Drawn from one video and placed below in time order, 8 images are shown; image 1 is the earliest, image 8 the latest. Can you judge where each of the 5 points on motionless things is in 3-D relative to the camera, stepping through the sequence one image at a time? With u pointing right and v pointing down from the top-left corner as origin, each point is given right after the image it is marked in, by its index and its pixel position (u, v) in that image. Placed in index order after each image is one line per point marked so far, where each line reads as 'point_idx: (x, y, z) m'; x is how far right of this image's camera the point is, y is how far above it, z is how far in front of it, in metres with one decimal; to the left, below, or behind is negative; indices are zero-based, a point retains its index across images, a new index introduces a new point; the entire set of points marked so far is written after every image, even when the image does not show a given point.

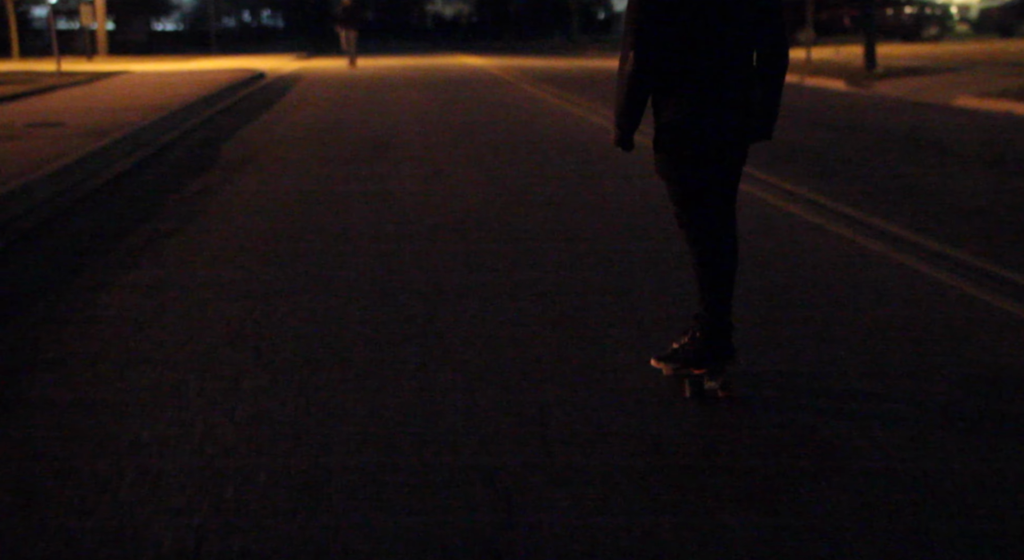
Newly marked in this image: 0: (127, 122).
0: (-5.9, +2.6, +18.4) m
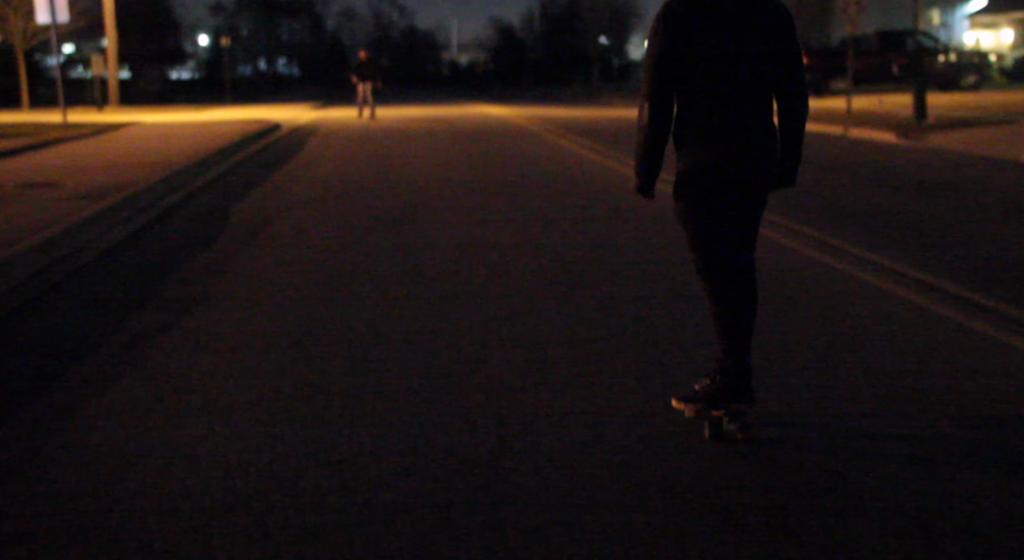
0: (-5.4, +1.6, +17.3) m
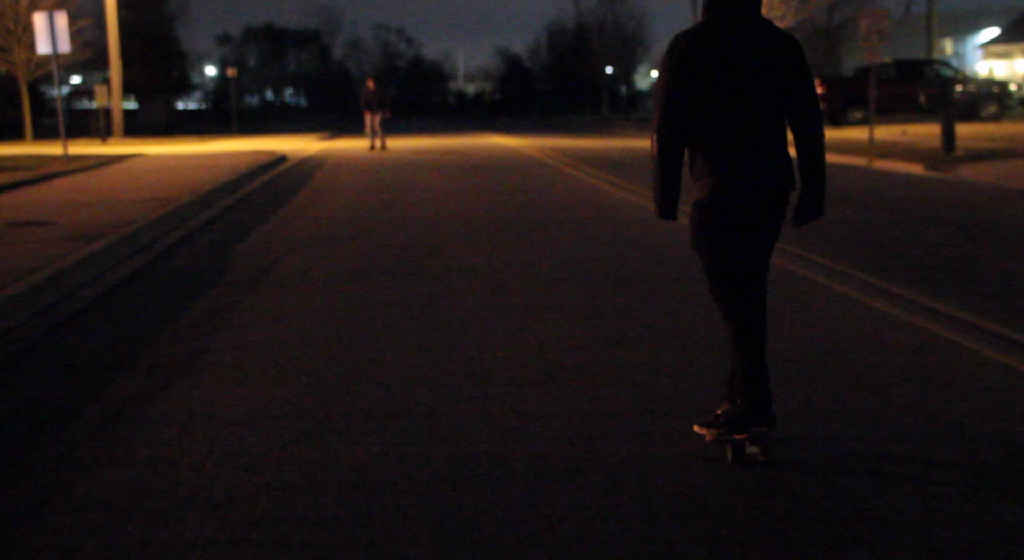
0: (-5.2, +1.1, +16.6) m
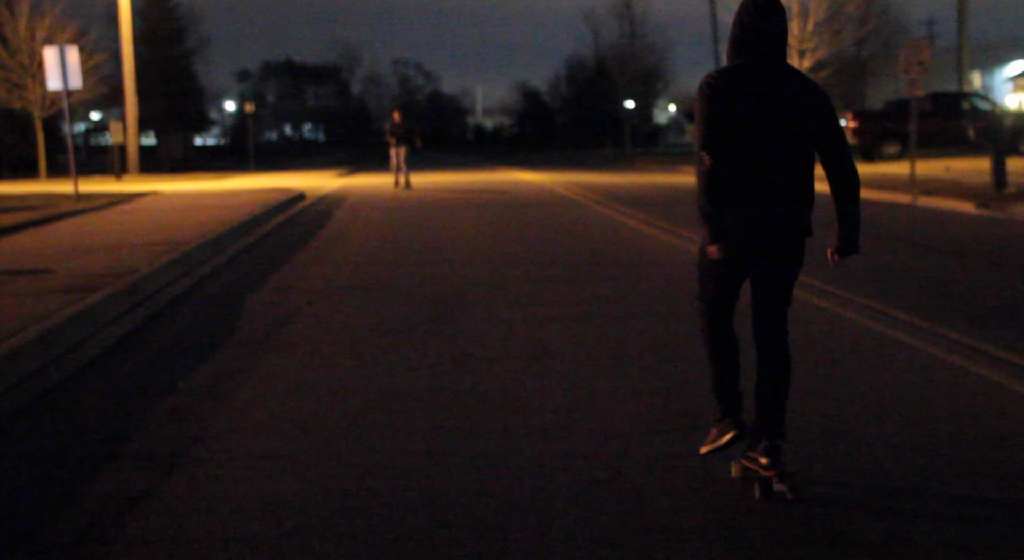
0: (-4.8, +0.4, +15.8) m
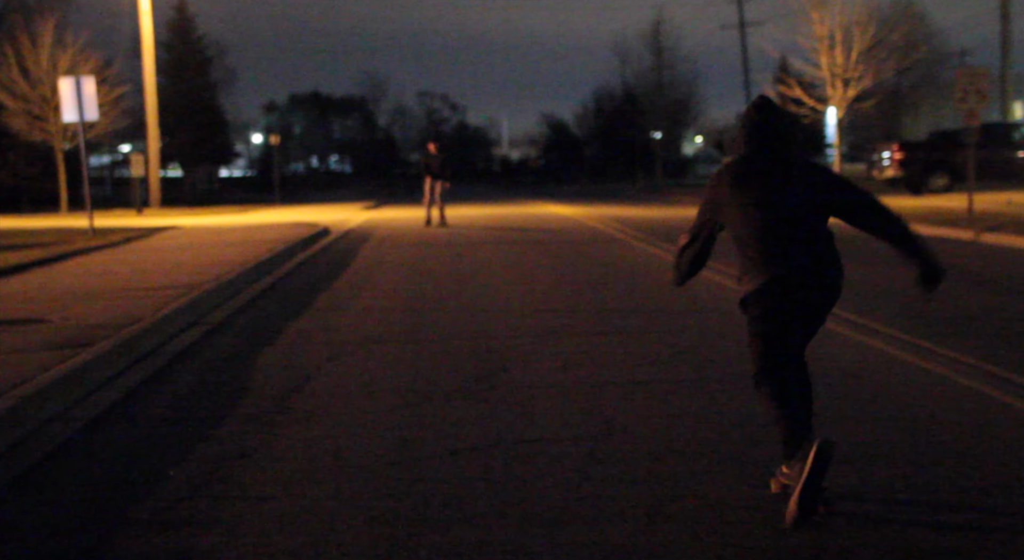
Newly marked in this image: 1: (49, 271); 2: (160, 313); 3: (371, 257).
0: (-4.3, -0.1, +14.8) m
1: (-6.6, +0.1, +16.3) m
2: (-3.2, -0.2, +10.7) m
3: (-2.3, +0.3, +18.9) m
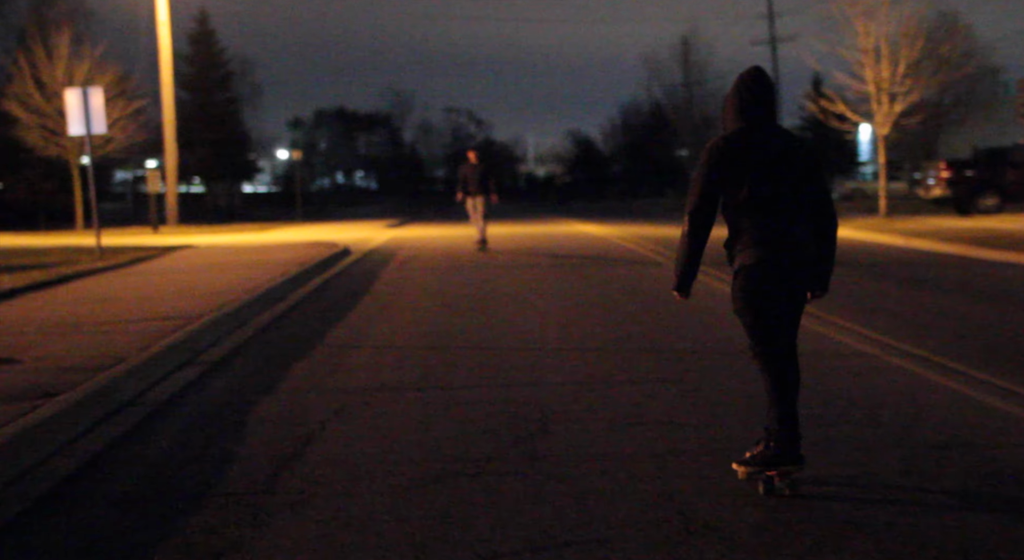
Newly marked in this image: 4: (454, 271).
0: (-4.0, -0.4, +13.6) m
1: (-6.1, -0.2, +15.2) m
2: (-2.9, -0.5, +9.5) m
3: (-1.8, -0.1, +17.7) m
4: (-0.9, 0.0, +19.0) m
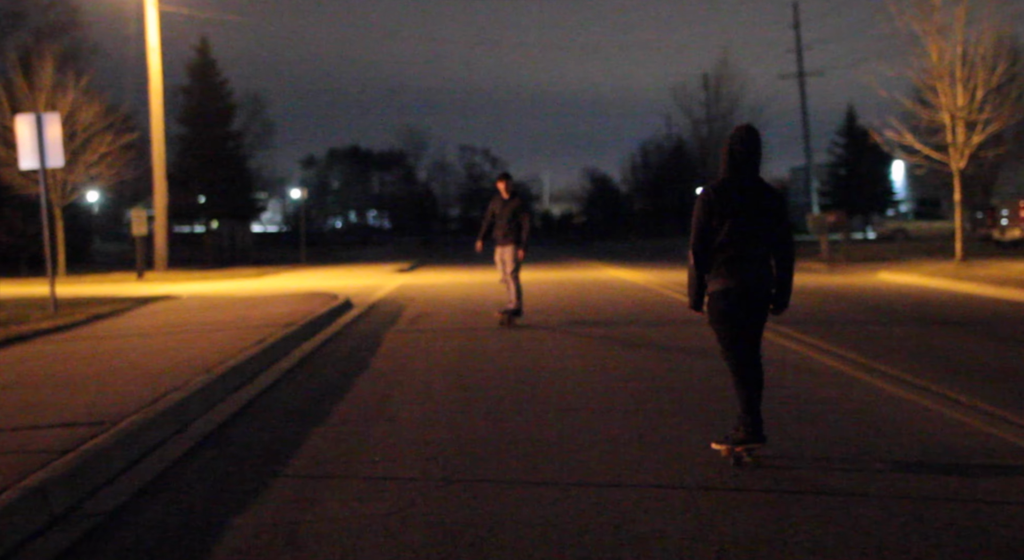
0: (-3.6, -1.1, +10.4) m
1: (-5.7, -0.9, +12.0) m
2: (-2.5, -1.0, +6.3) m
3: (-1.4, -0.9, +14.5) m
4: (-0.5, -0.8, +15.8) m
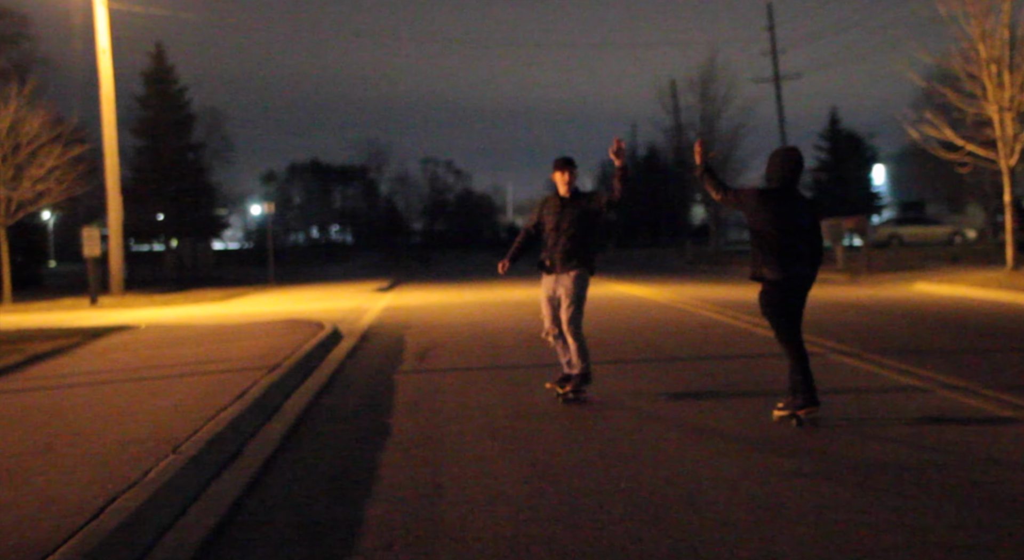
0: (-3.0, -1.4, +7.6) m
1: (-5.3, -1.2, +9.2) m
2: (-1.9, -1.2, +3.6) m
3: (-1.0, -1.2, +11.8) m
4: (-0.1, -1.1, +13.1) m
